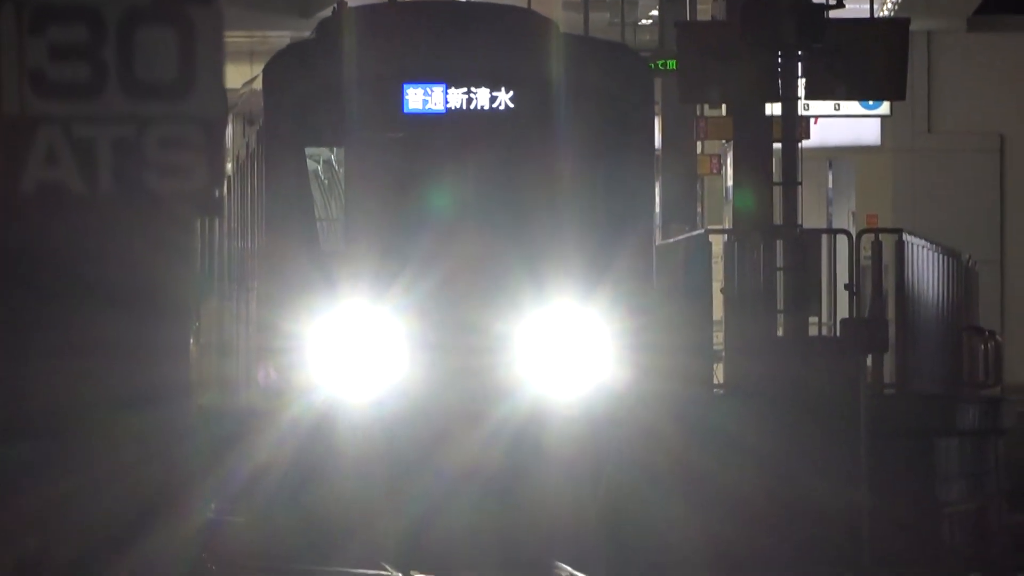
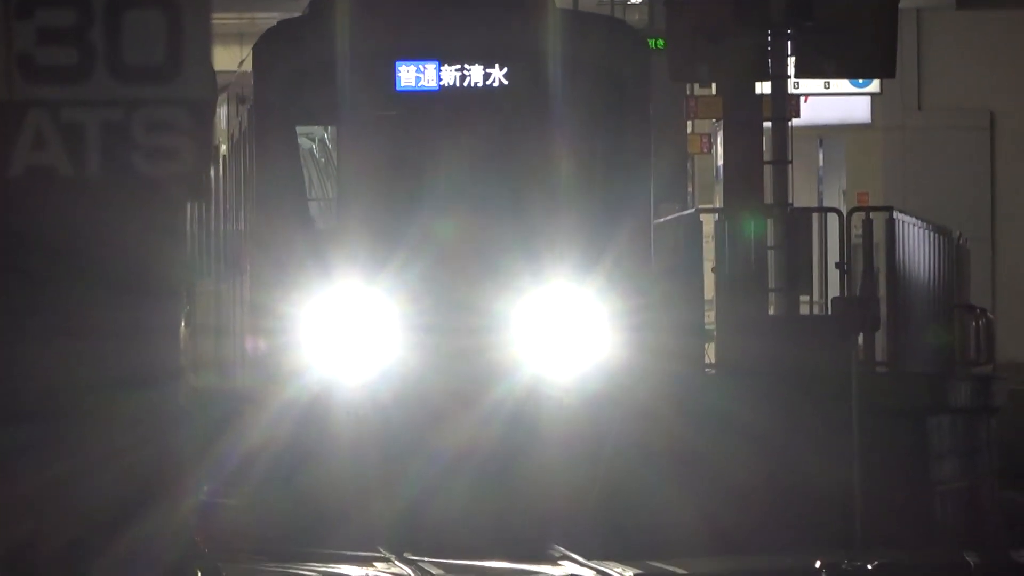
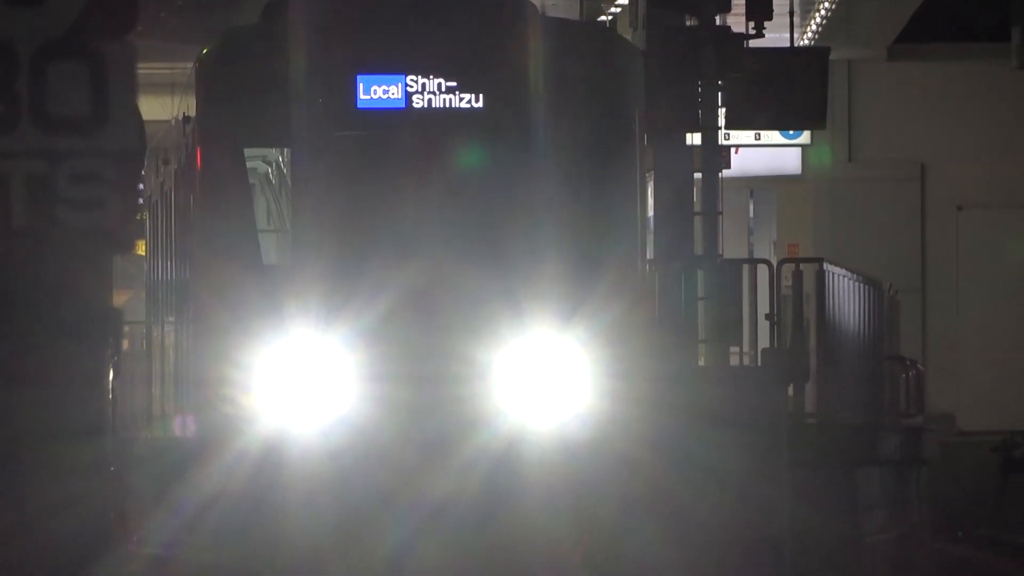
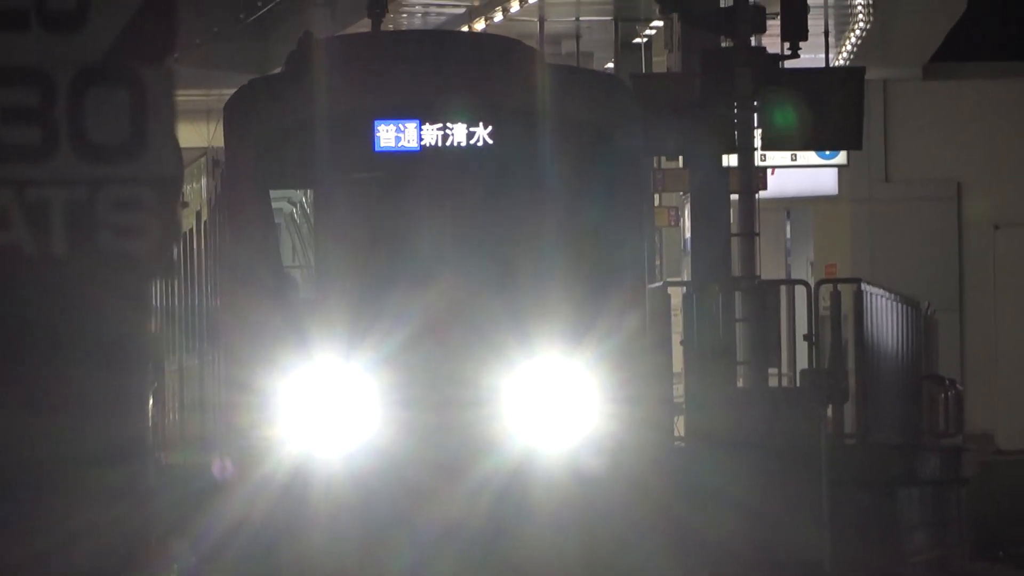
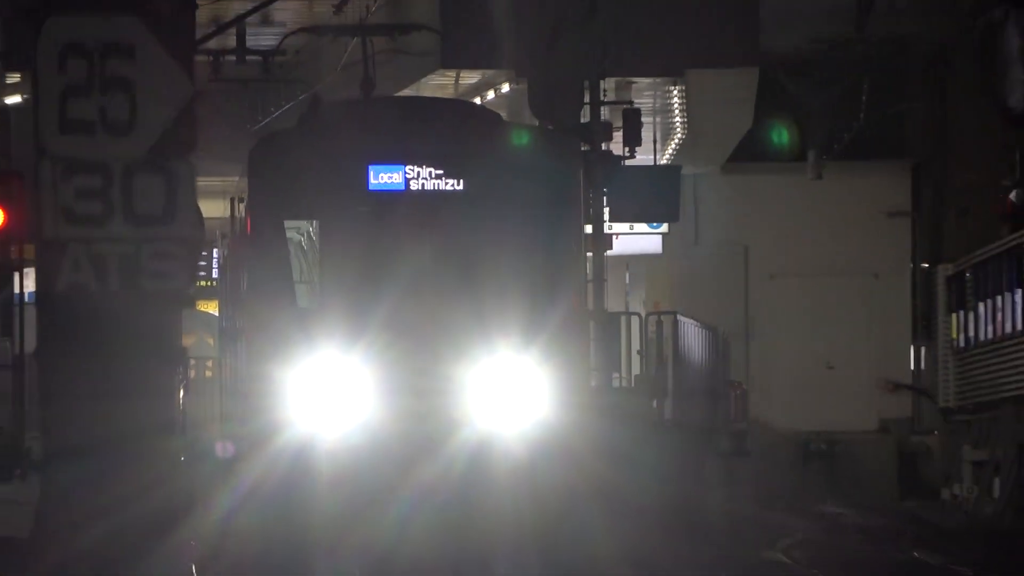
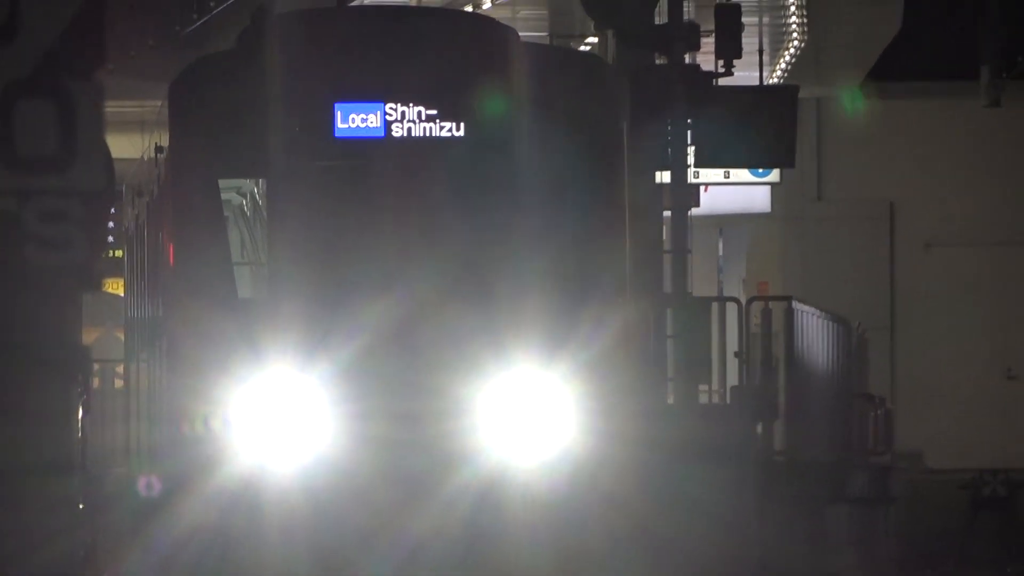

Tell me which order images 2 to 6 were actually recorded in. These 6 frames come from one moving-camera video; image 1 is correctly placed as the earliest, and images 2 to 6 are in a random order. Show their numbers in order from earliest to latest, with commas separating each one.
2, 4, 3, 6, 5
